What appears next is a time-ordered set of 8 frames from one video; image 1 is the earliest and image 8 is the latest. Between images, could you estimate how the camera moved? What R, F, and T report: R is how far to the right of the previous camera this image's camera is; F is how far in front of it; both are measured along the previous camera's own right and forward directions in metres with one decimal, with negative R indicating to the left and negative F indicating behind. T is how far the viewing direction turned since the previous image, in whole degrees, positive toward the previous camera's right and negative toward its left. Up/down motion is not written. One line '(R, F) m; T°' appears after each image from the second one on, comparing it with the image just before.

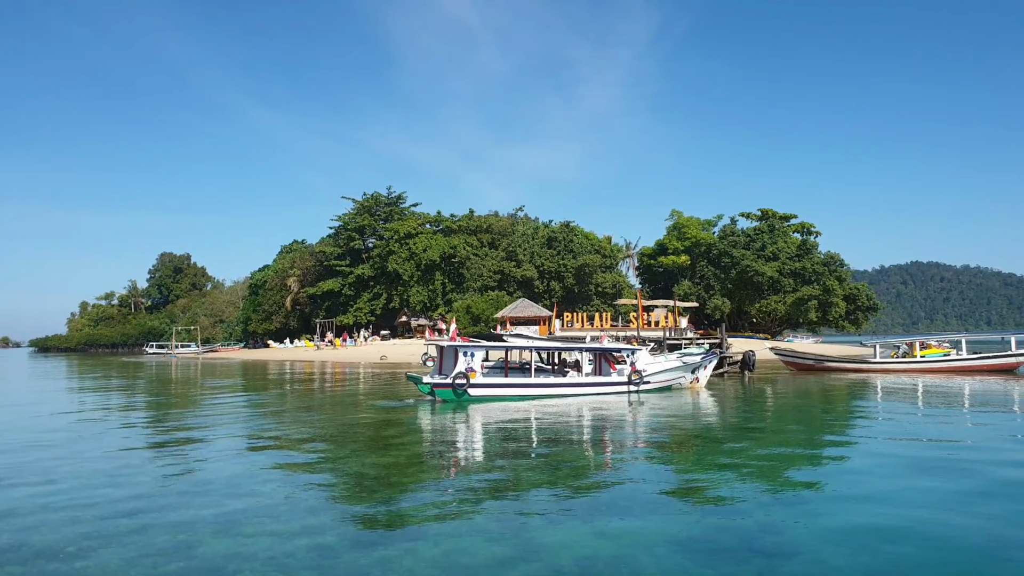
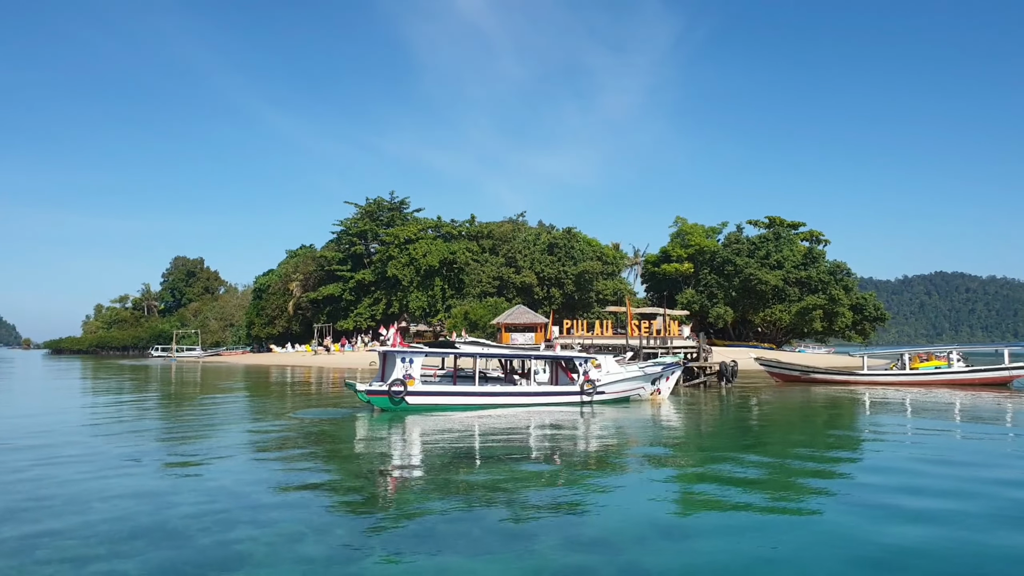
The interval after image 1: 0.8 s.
(+2.1, +0.7) m; -2°
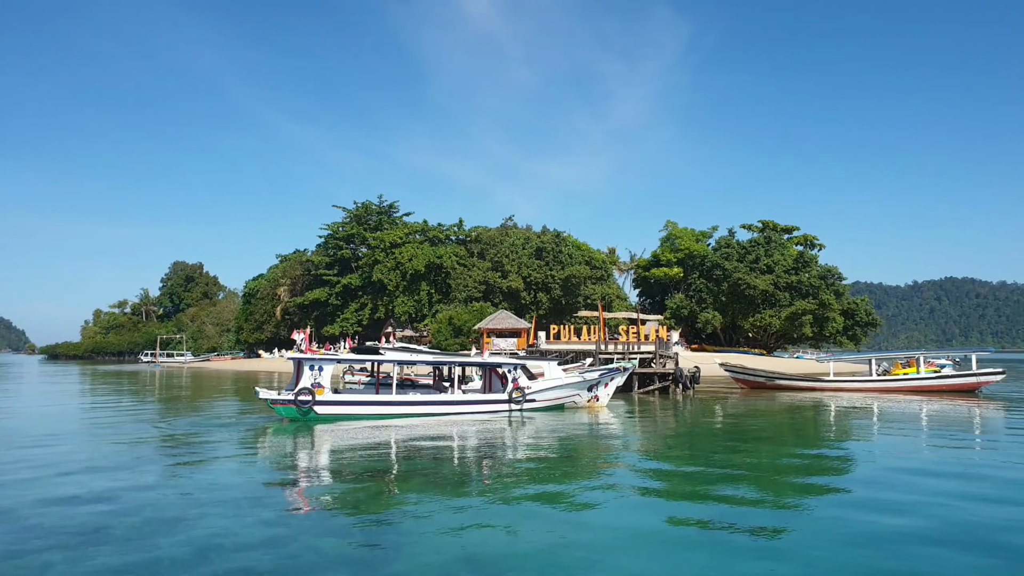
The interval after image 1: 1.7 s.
(+2.4, +0.8) m; -1°
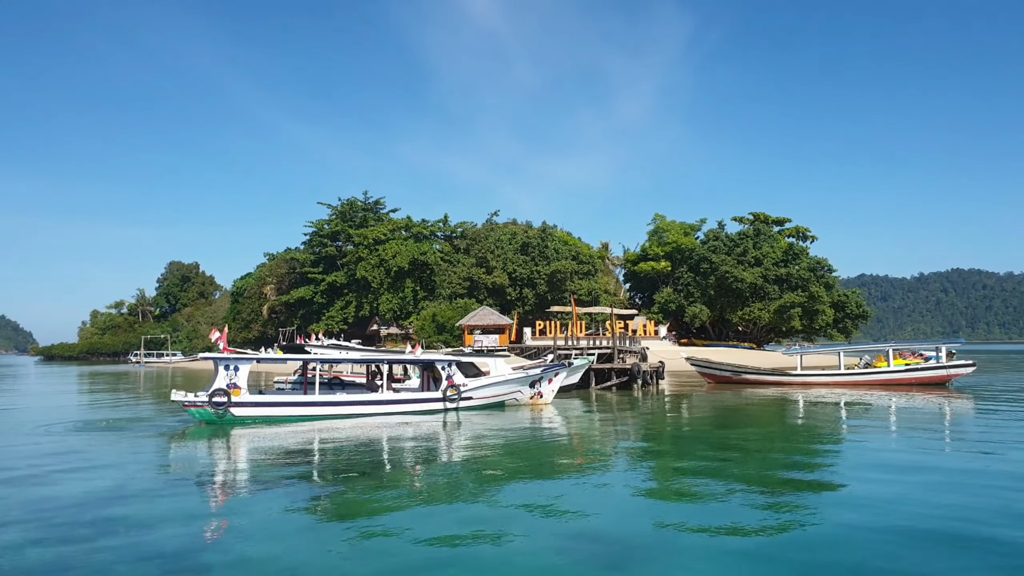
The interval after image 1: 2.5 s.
(+2.2, +0.9) m; 0°
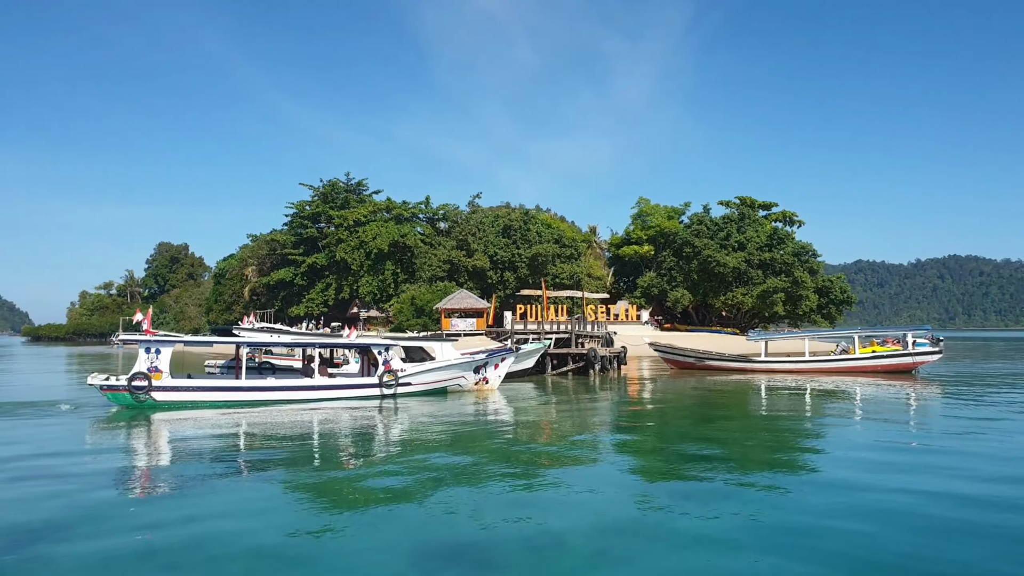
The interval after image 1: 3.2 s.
(+1.7, +0.7) m; 0°
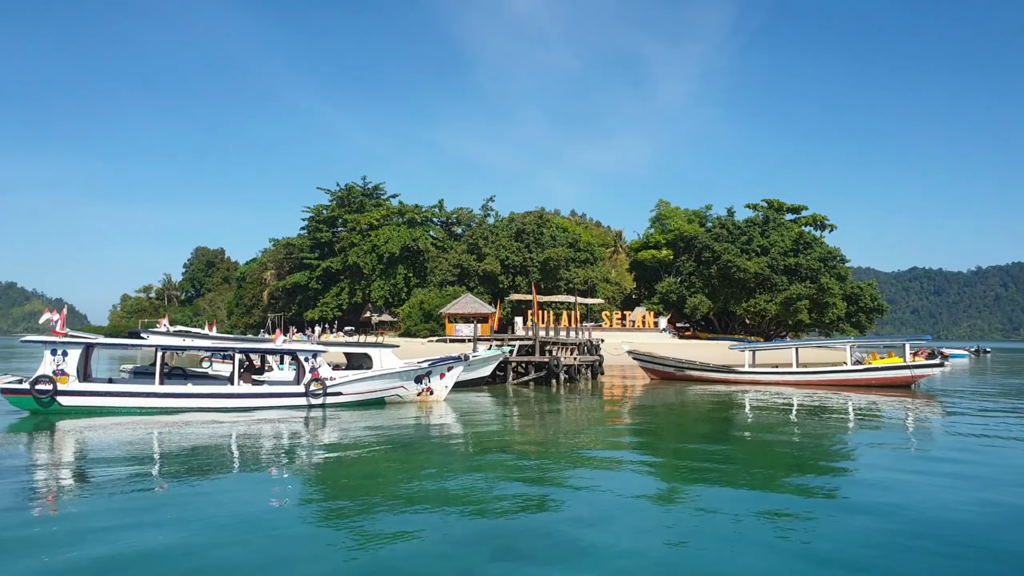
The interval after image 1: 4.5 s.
(+3.0, +1.6) m; -4°
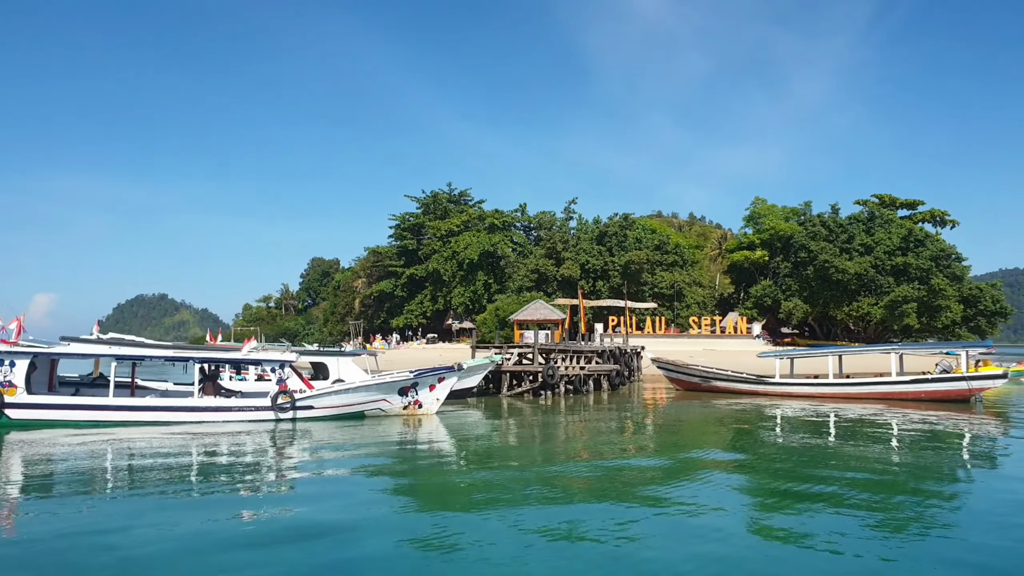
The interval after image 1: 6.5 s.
(+4.0, +1.5) m; -10°
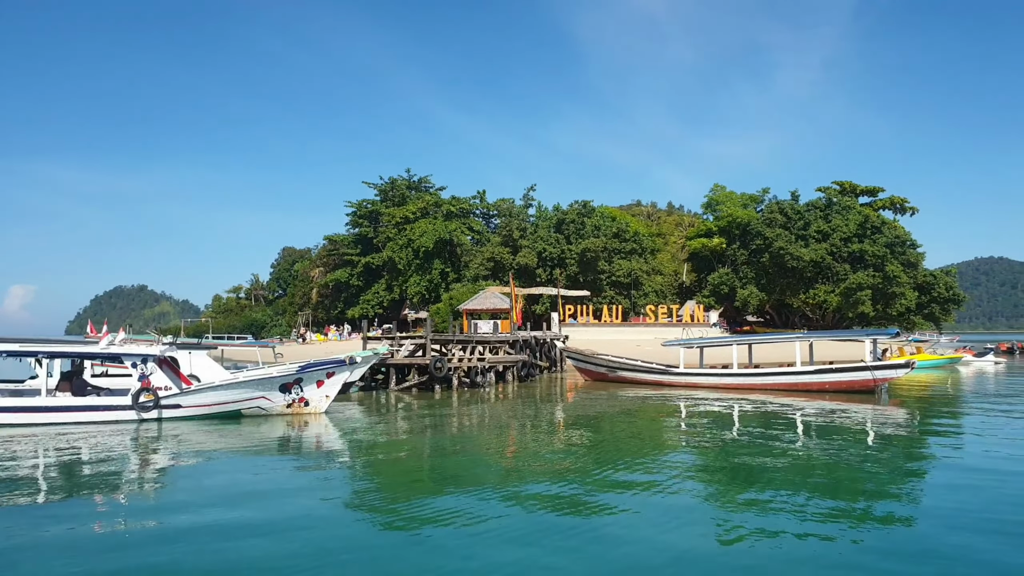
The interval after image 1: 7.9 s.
(+3.1, +1.3) m; +1°
